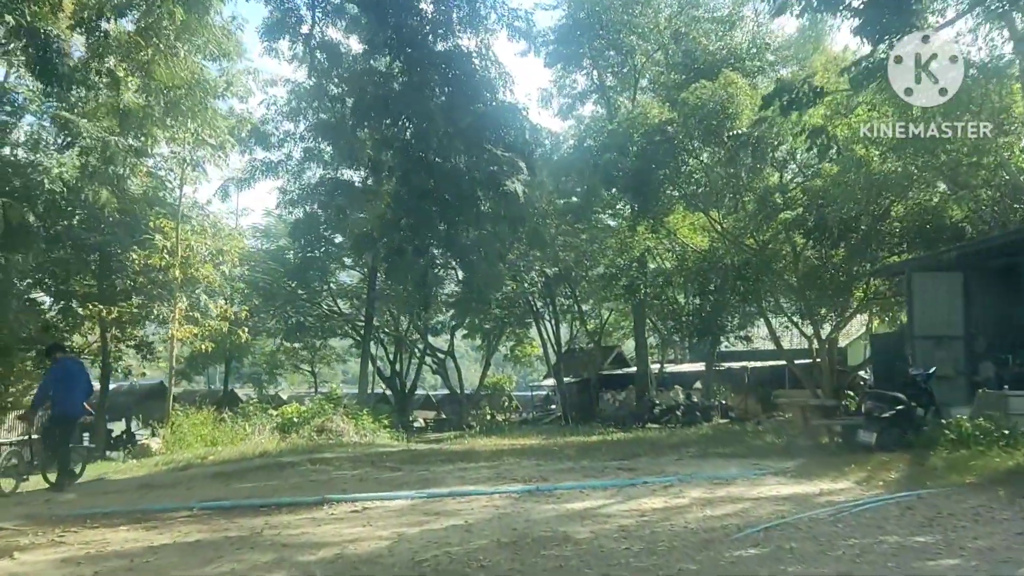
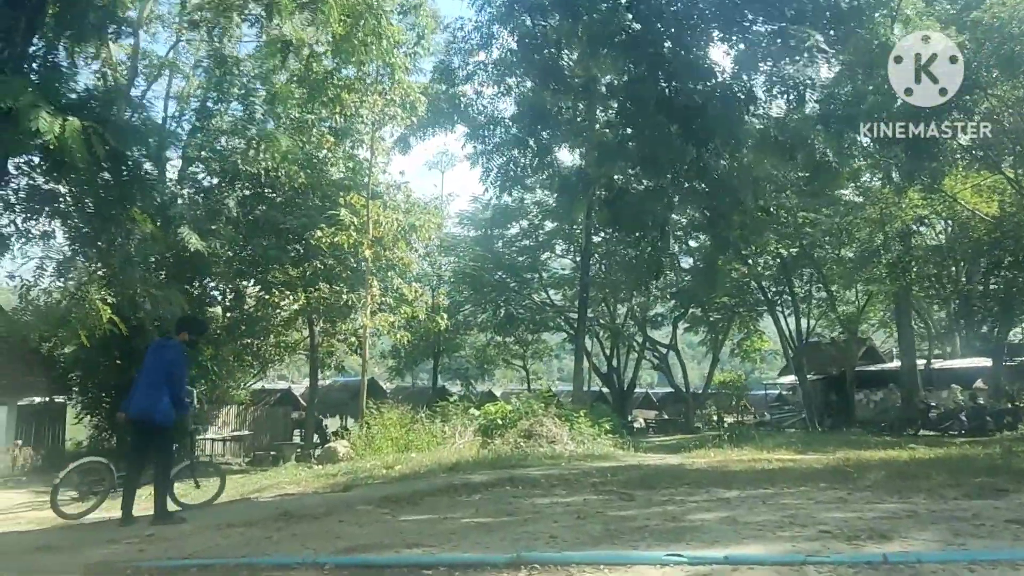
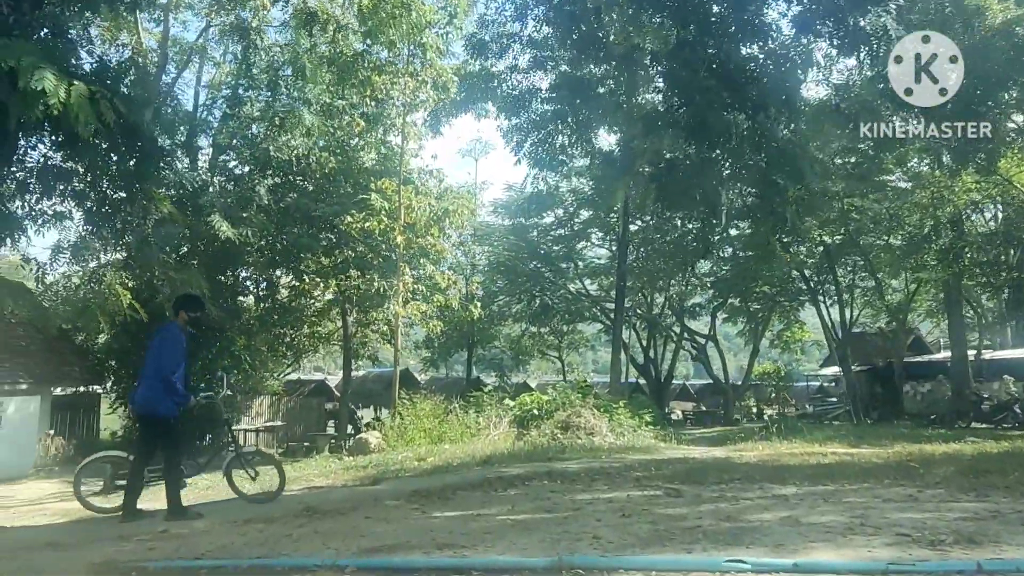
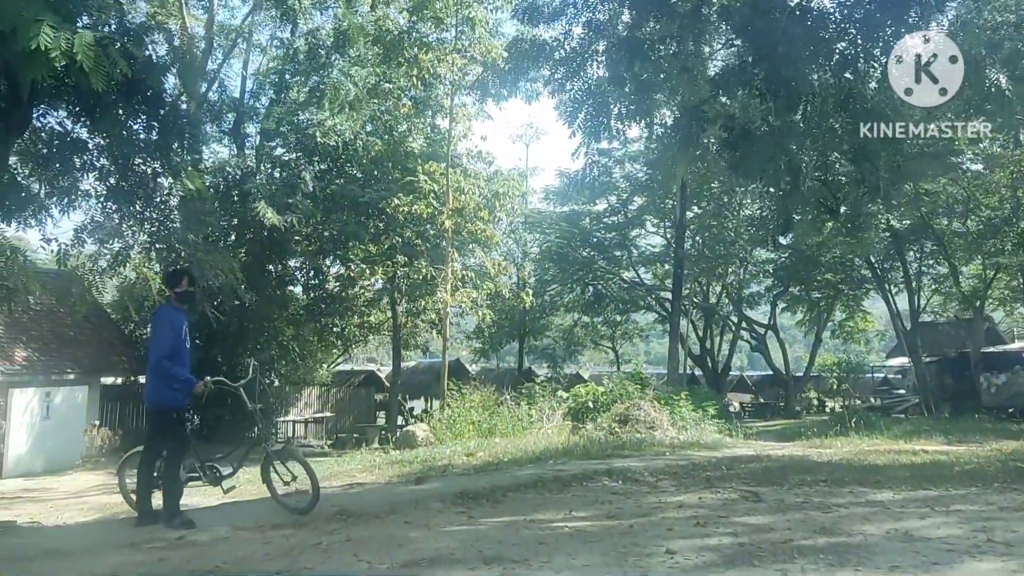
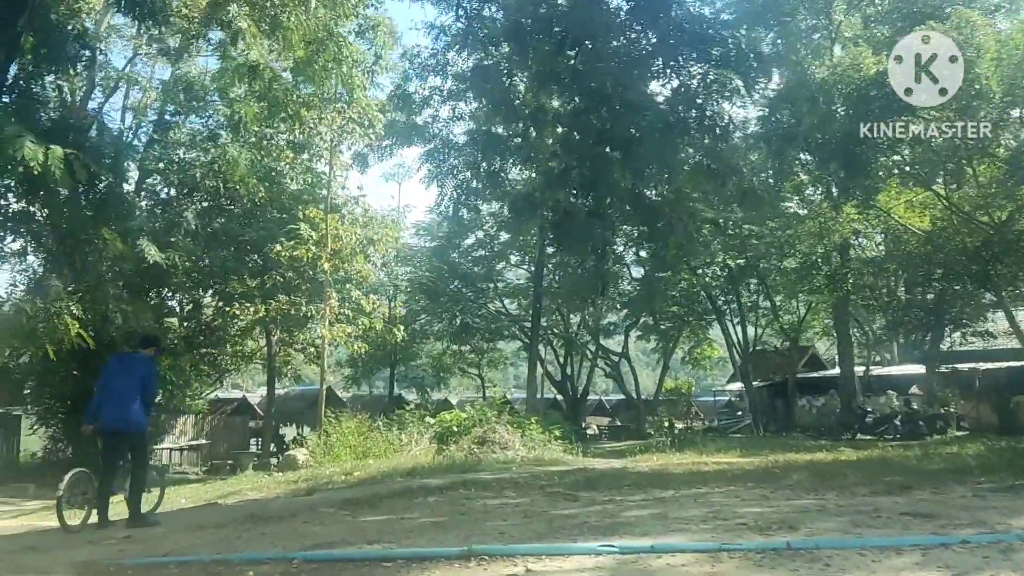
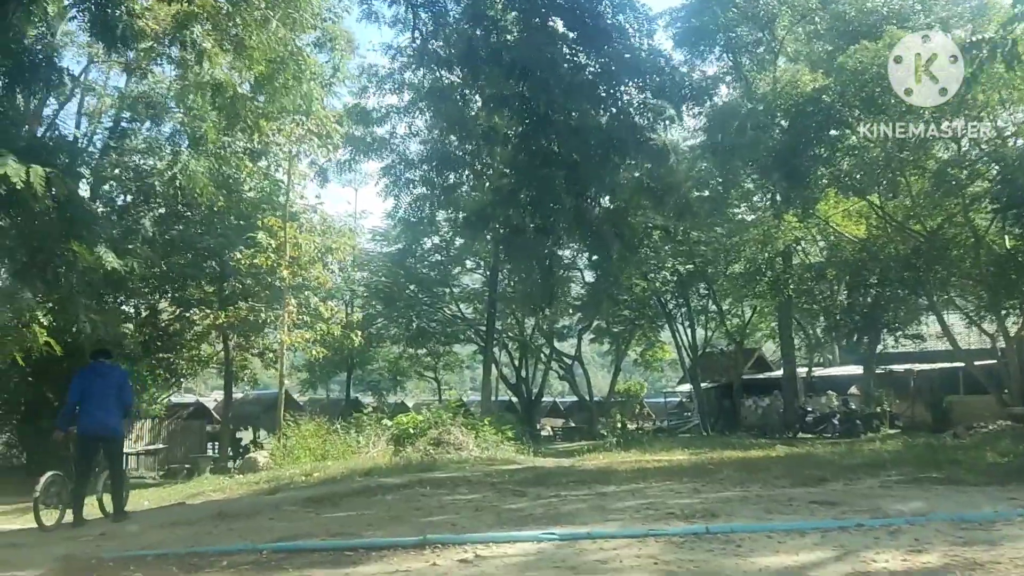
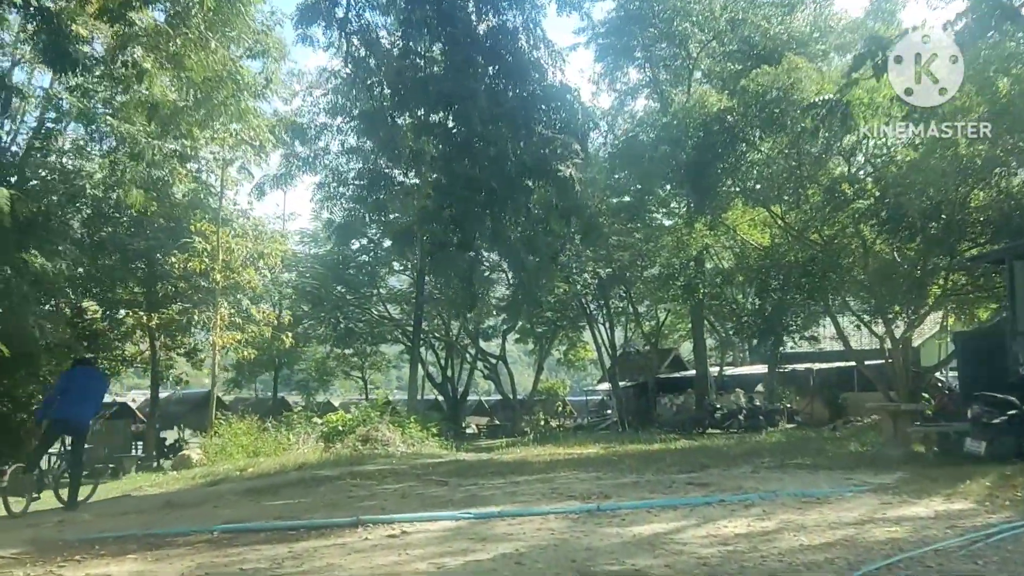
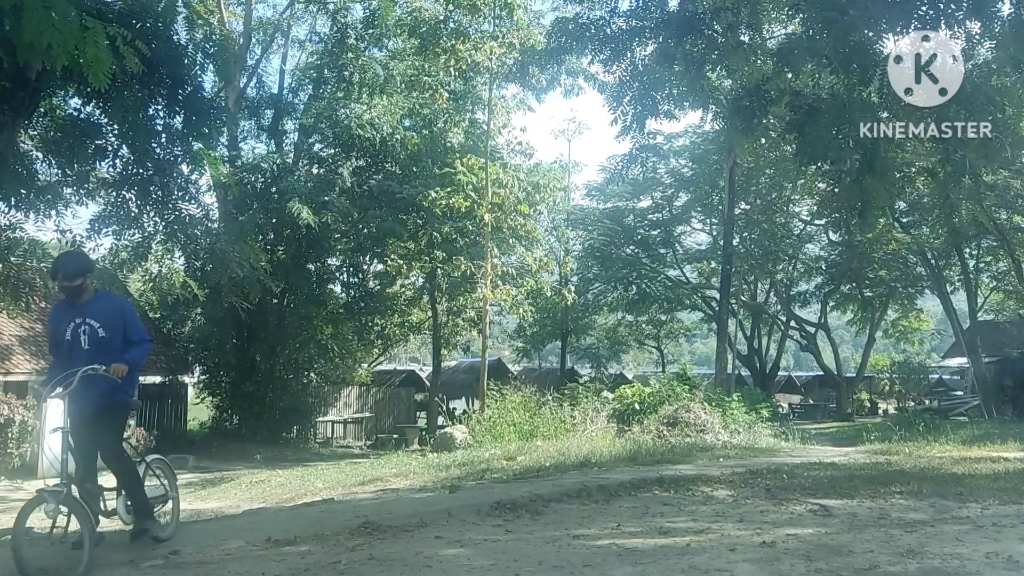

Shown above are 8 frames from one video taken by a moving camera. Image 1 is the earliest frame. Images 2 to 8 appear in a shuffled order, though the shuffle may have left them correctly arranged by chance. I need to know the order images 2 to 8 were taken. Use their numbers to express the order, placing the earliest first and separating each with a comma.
7, 6, 5, 2, 3, 4, 8
